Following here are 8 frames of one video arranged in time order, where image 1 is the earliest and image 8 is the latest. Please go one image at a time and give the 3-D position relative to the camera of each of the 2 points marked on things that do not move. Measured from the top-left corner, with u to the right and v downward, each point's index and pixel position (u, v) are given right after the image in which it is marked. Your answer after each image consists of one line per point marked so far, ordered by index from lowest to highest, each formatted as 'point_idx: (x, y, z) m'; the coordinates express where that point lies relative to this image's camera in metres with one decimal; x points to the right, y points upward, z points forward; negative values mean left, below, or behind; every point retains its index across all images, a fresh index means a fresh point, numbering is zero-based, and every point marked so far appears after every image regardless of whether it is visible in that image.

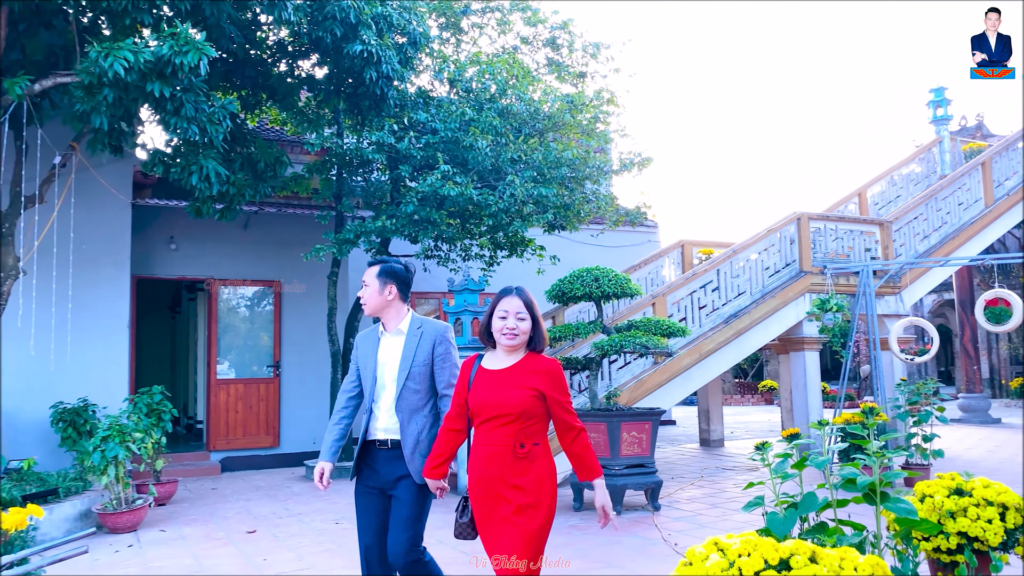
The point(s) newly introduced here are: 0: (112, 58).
0: (-2.5, +1.4, +5.1) m
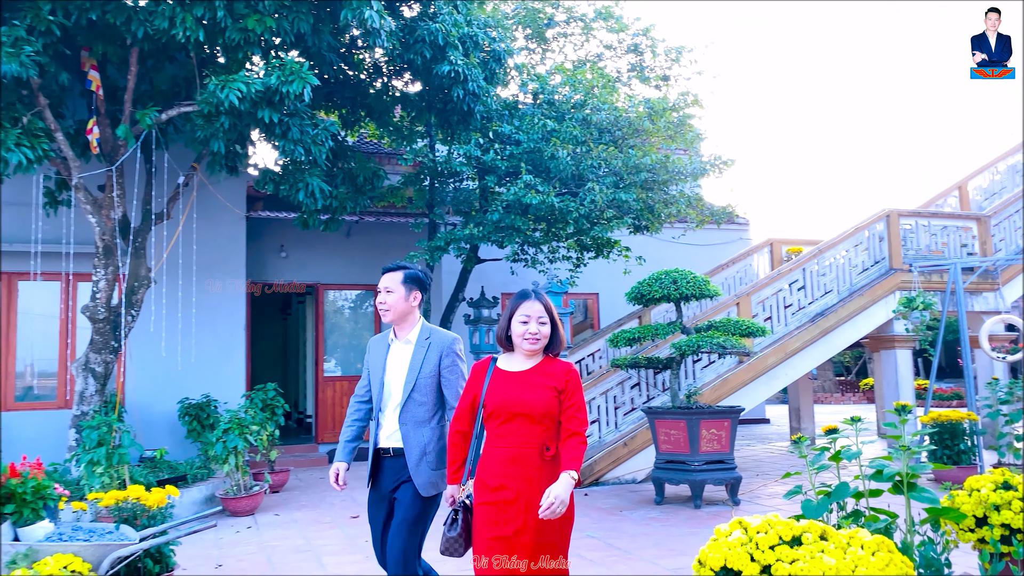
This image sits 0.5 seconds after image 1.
0: (-2.0, +1.4, +5.7) m
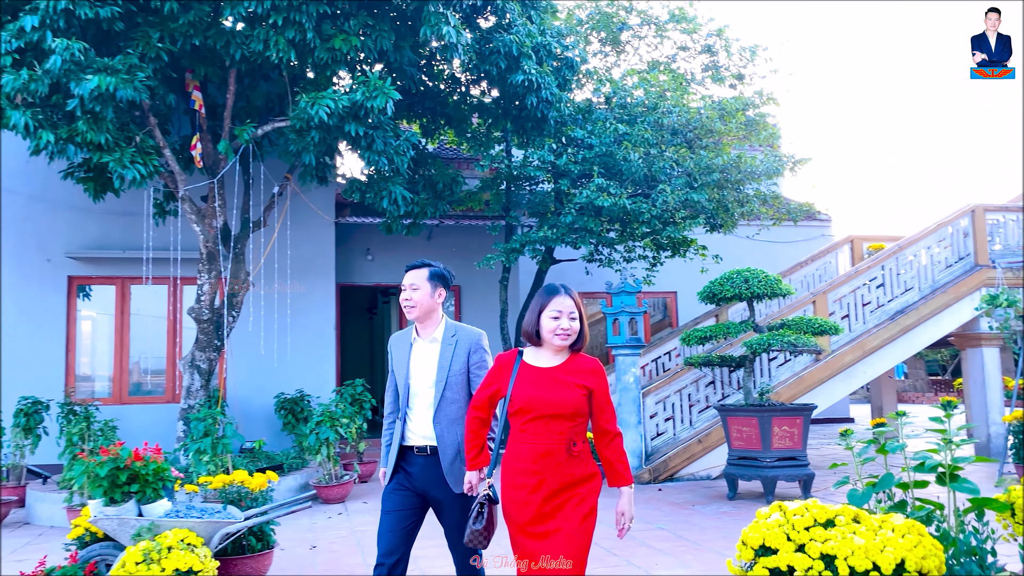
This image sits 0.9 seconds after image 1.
0: (-1.5, +1.4, +6.2) m
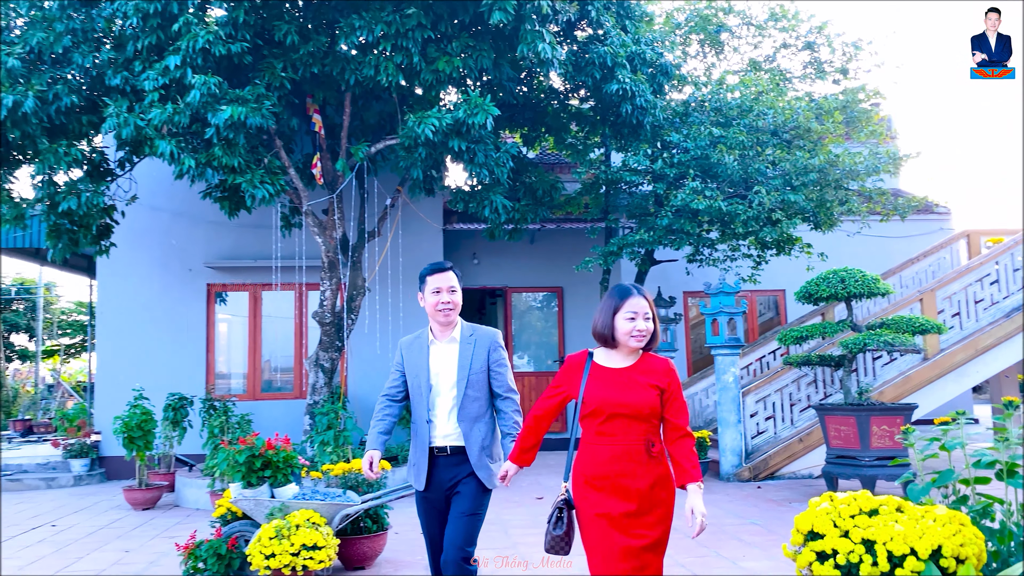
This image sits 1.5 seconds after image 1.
0: (-0.7, +1.3, +6.6) m
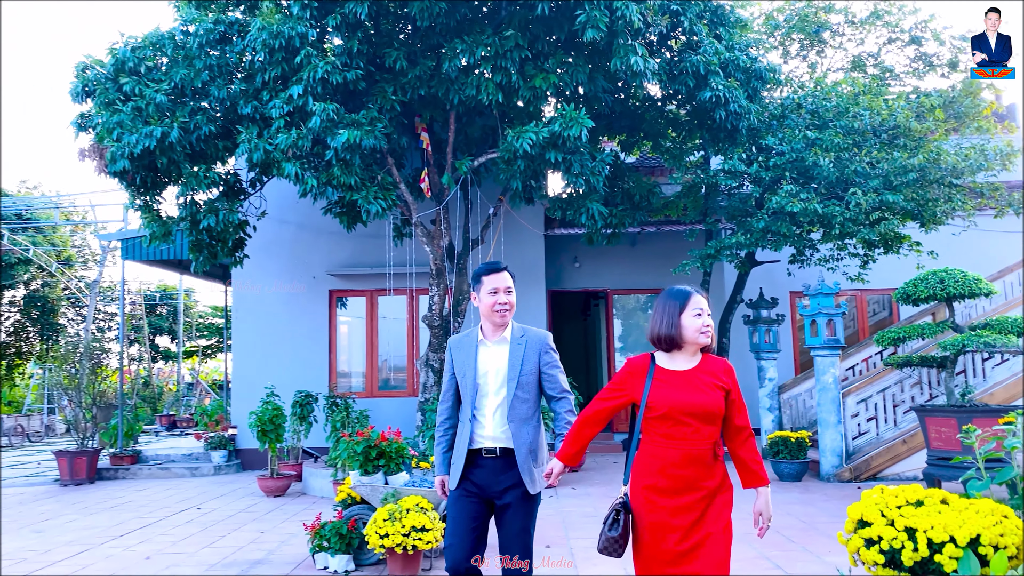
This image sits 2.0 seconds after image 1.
0: (+0.1, +1.3, +7.0) m
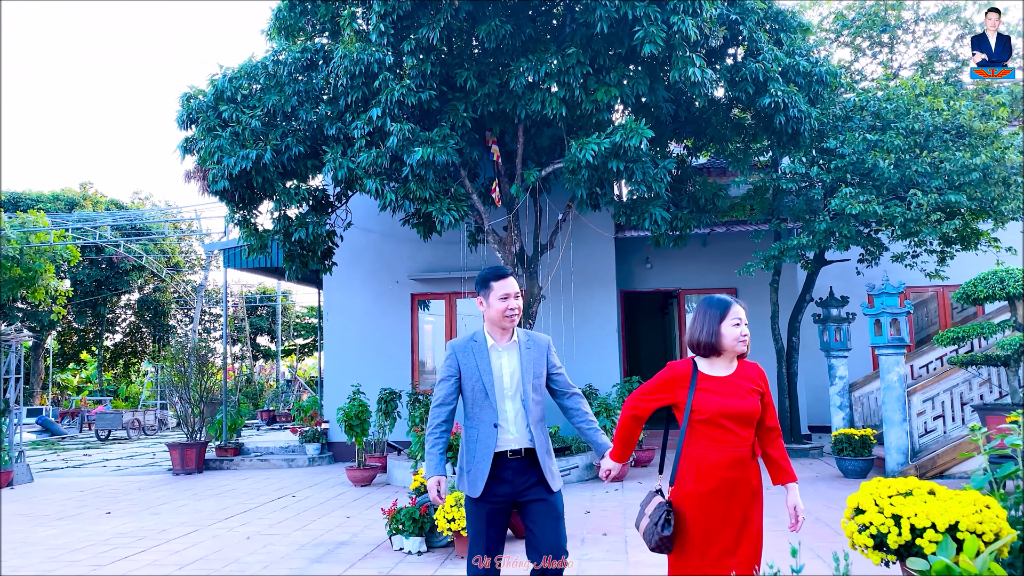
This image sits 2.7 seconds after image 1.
0: (+0.7, +1.2, +7.4) m
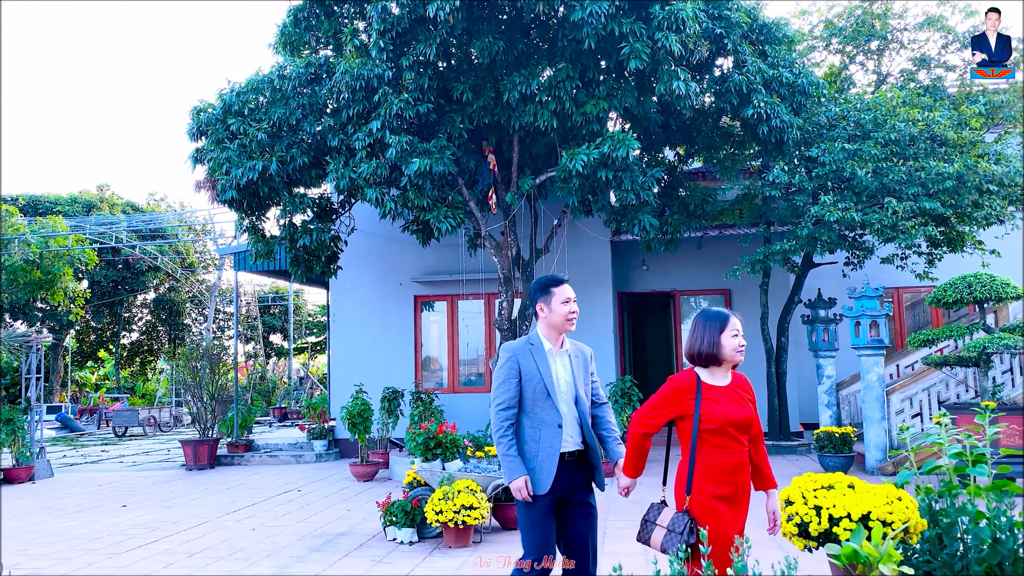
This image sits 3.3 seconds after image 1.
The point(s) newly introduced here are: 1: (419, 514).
0: (+0.6, +1.2, +7.7) m
1: (-0.6, -1.5, +5.4) m
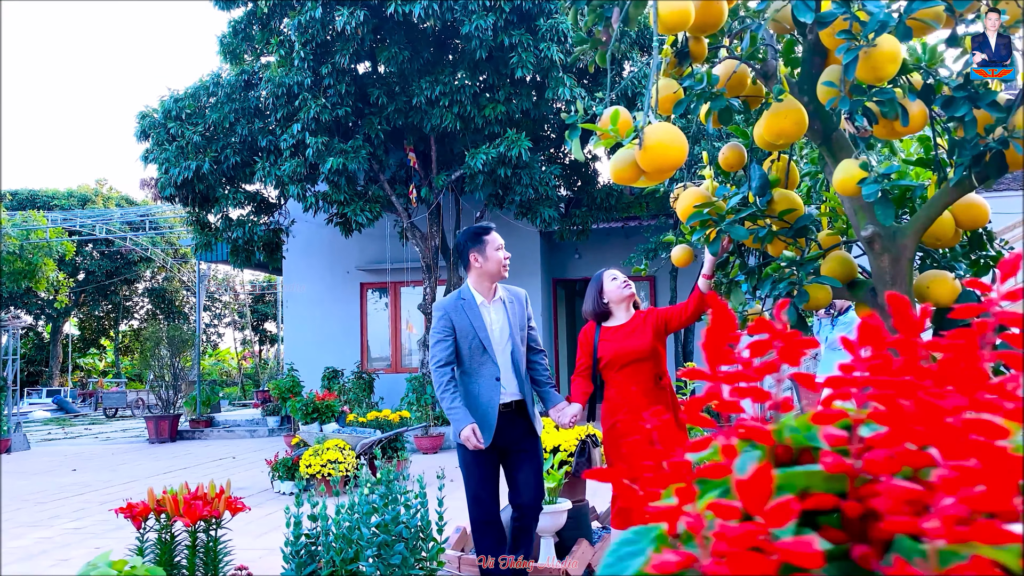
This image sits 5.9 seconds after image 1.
0: (-0.4, +1.4, +8.5) m
1: (-1.6, -1.4, +6.3) m
